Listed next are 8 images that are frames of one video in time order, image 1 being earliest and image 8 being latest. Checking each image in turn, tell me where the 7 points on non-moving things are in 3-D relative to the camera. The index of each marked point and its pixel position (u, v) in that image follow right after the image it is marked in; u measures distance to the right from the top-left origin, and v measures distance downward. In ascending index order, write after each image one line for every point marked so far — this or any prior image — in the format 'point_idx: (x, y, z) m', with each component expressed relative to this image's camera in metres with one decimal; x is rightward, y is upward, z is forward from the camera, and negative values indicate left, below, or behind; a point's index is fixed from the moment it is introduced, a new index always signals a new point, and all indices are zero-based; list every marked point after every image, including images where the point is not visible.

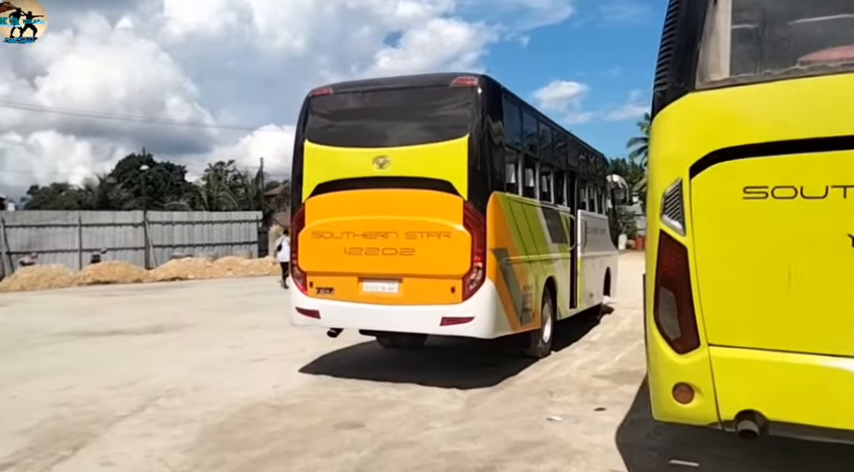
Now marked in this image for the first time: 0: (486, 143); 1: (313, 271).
0: (+0.6, +1.0, +6.7) m
1: (-1.3, -0.4, +7.2) m
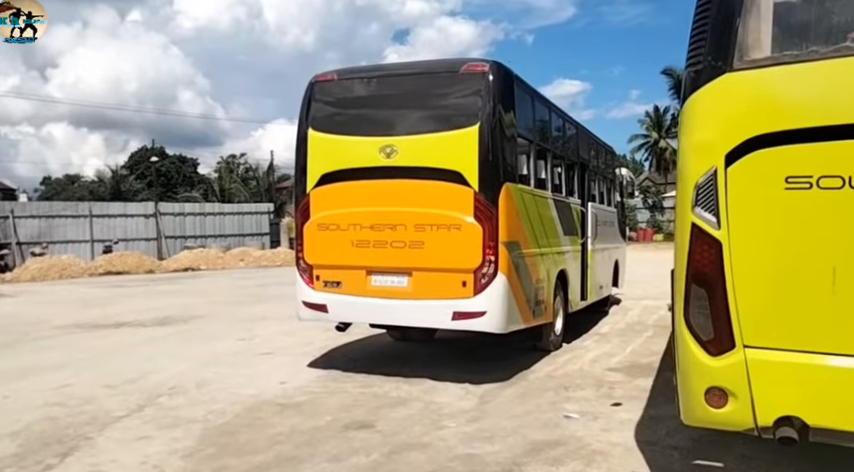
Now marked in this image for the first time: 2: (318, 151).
0: (+0.7, +1.1, +6.5) m
1: (-1.2, -0.3, +7.0) m
2: (-1.3, +1.0, +7.0) m
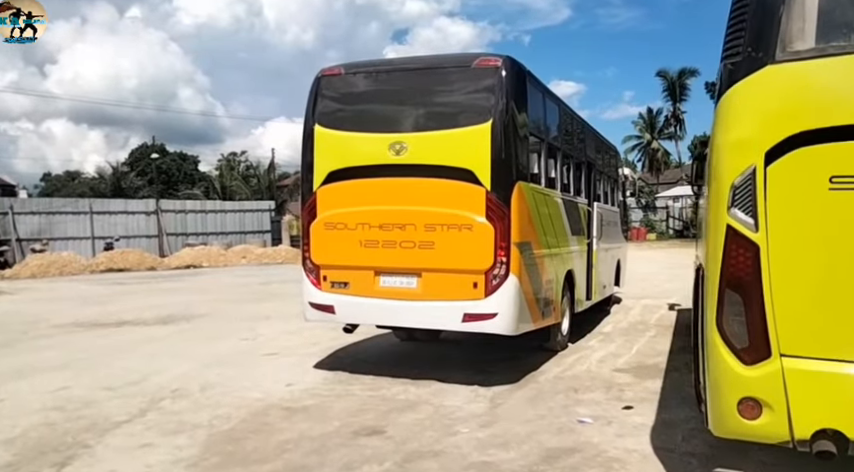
0: (+0.8, +1.1, +6.3) m
1: (-1.1, -0.3, +6.9) m
2: (-1.2, +1.0, +6.9) m
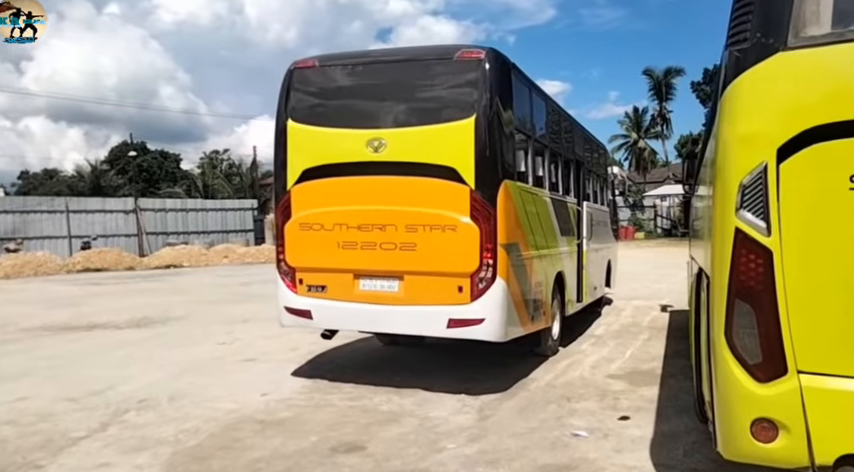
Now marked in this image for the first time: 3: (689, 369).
0: (+0.7, +1.0, +6.0) m
1: (-1.3, -0.3, +6.5) m
2: (-1.3, +1.0, +6.5) m
3: (+3.1, -1.6, +7.3) m
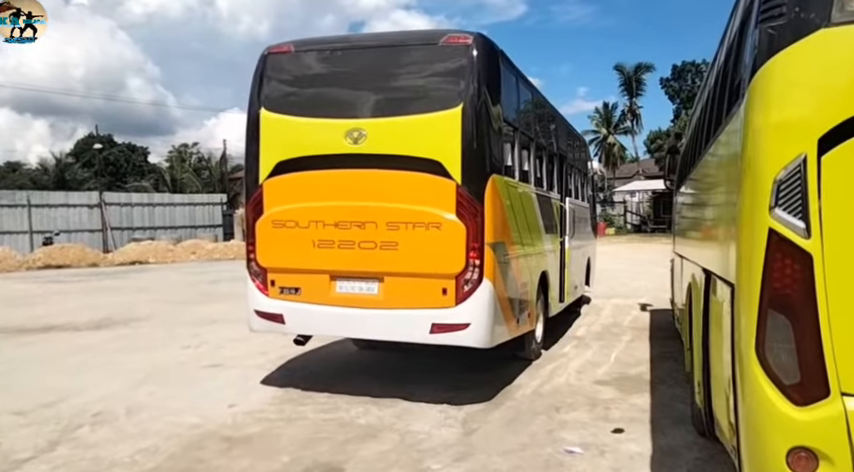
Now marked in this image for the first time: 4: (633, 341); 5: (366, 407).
0: (+0.5, +1.1, +5.6) m
1: (-1.5, -0.3, +6.0) m
2: (-1.5, +1.0, +6.0) m
3: (+2.8, -1.6, +7.0) m
4: (+2.9, -1.5, +8.7) m
5: (-0.6, -1.6, +5.7) m
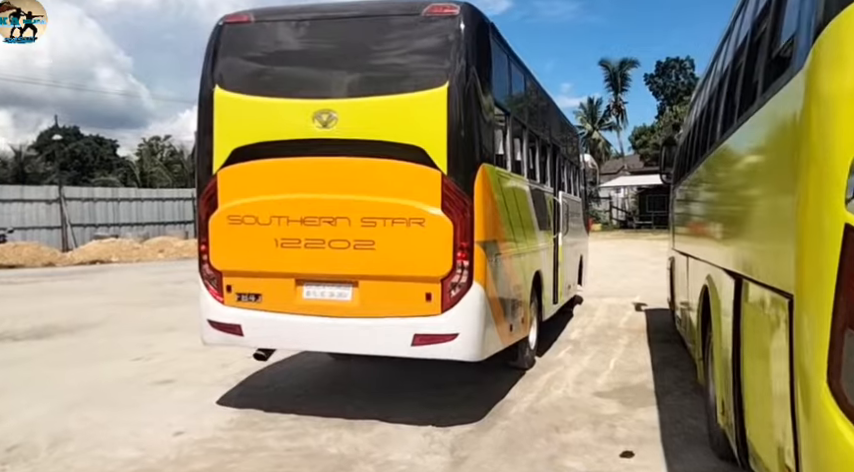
0: (+0.4, +1.1, +4.8) m
1: (-1.7, -0.3, +5.2) m
2: (-1.7, +1.0, +5.2) m
3: (+2.7, -1.5, +6.4) m
4: (+2.7, -1.4, +8.0) m
5: (-0.7, -1.5, +4.9) m
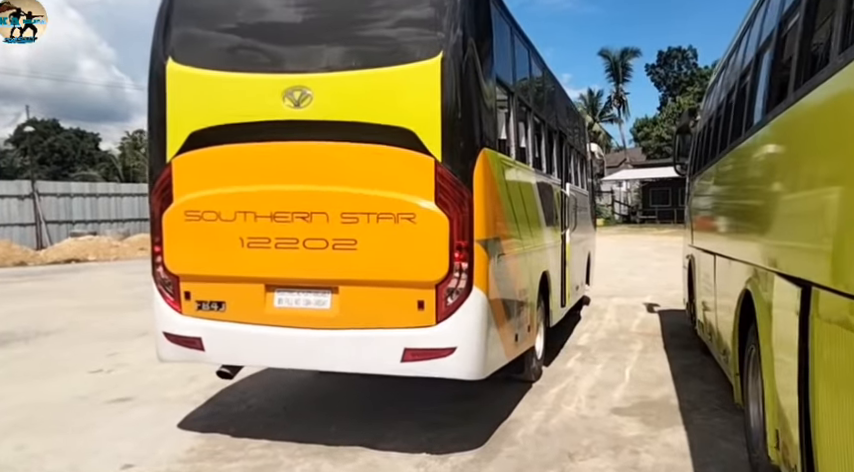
0: (+0.3, +1.1, +4.1) m
1: (-1.7, -0.3, +4.5) m
2: (-1.7, +1.0, +4.4) m
3: (+2.6, -1.5, +5.7) m
4: (+2.6, -1.4, +7.3) m
5: (-0.8, -1.5, +4.2) m
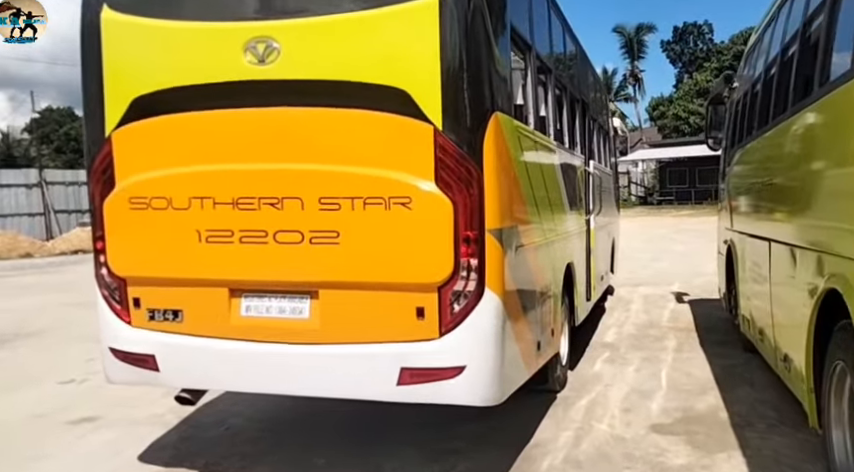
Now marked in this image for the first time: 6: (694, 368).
0: (+0.3, +1.2, +3.2) m
1: (-1.7, -0.2, +3.7) m
2: (-1.8, +1.0, +3.6) m
3: (+2.6, -1.4, +4.8) m
4: (+2.7, -1.2, +6.5) m
5: (-0.7, -1.5, +3.4) m
6: (+2.6, -1.2, +6.0) m
